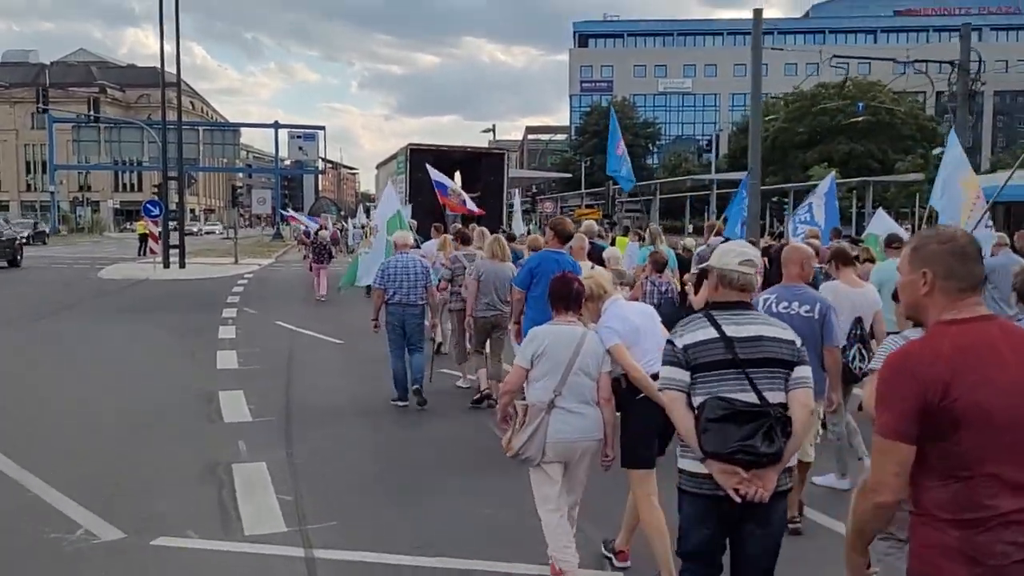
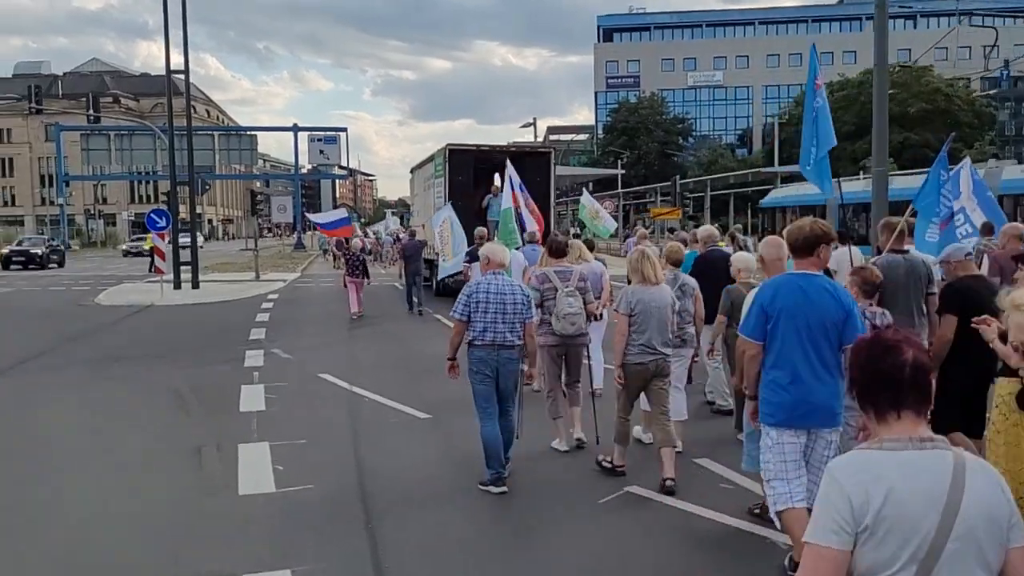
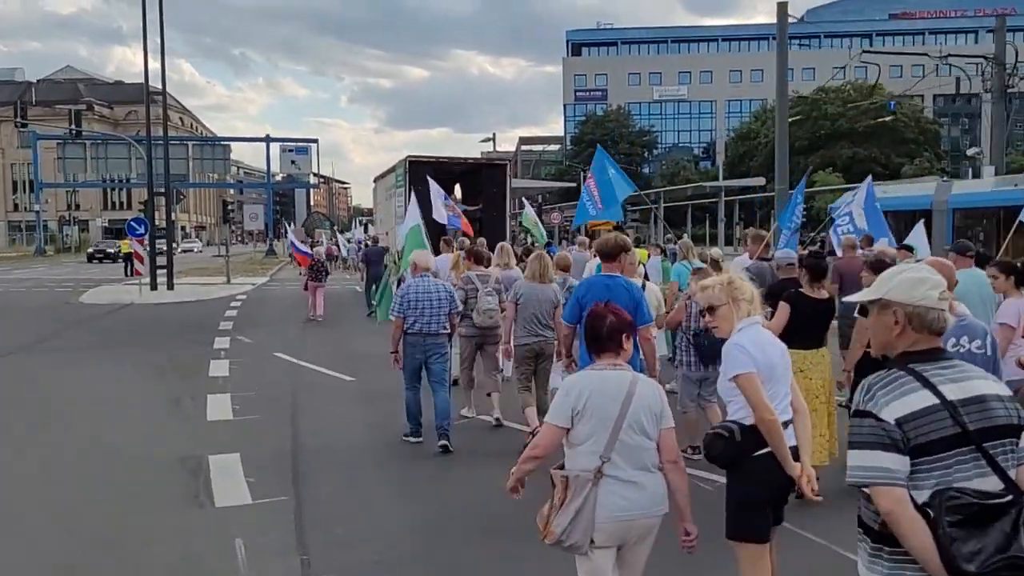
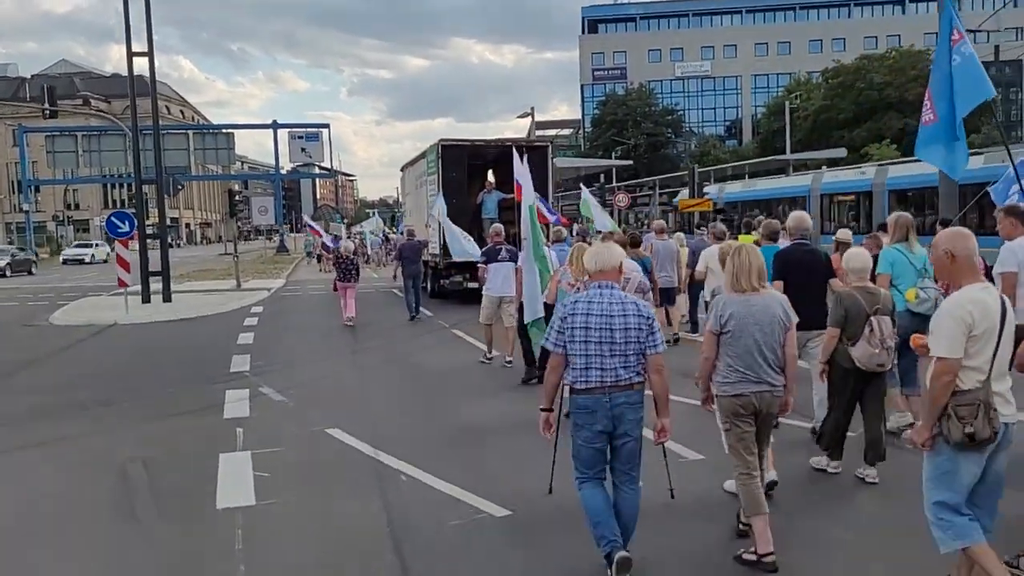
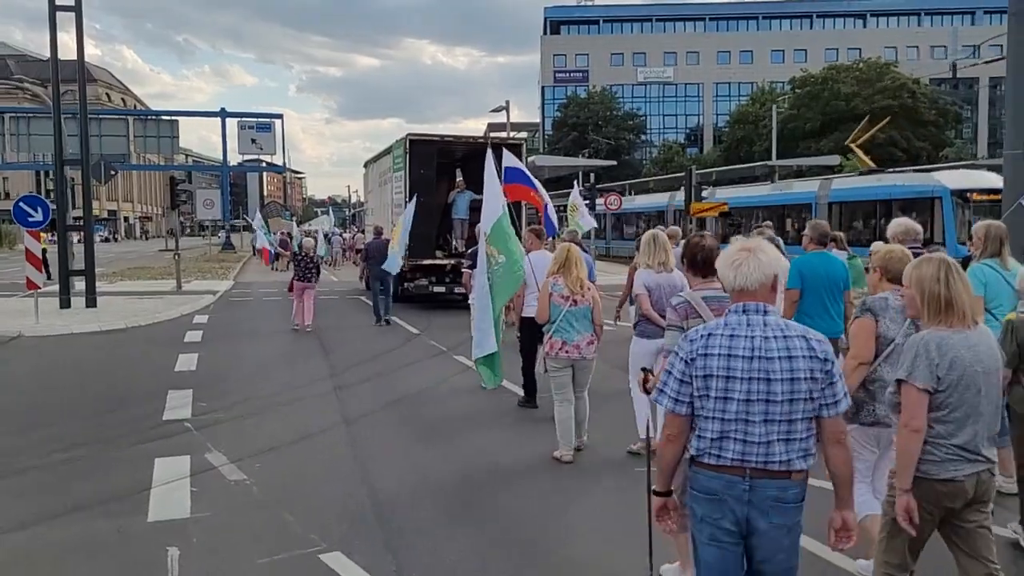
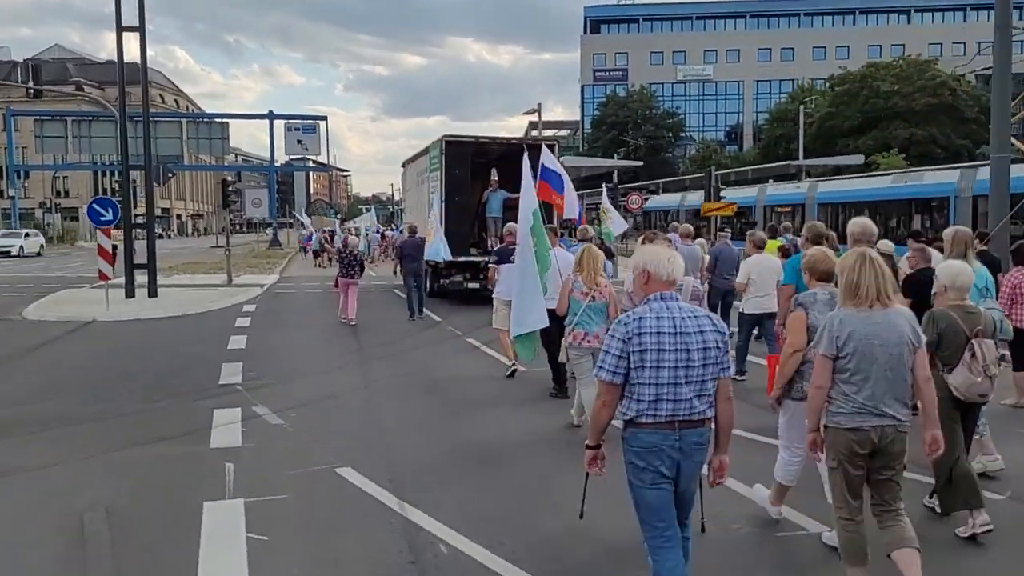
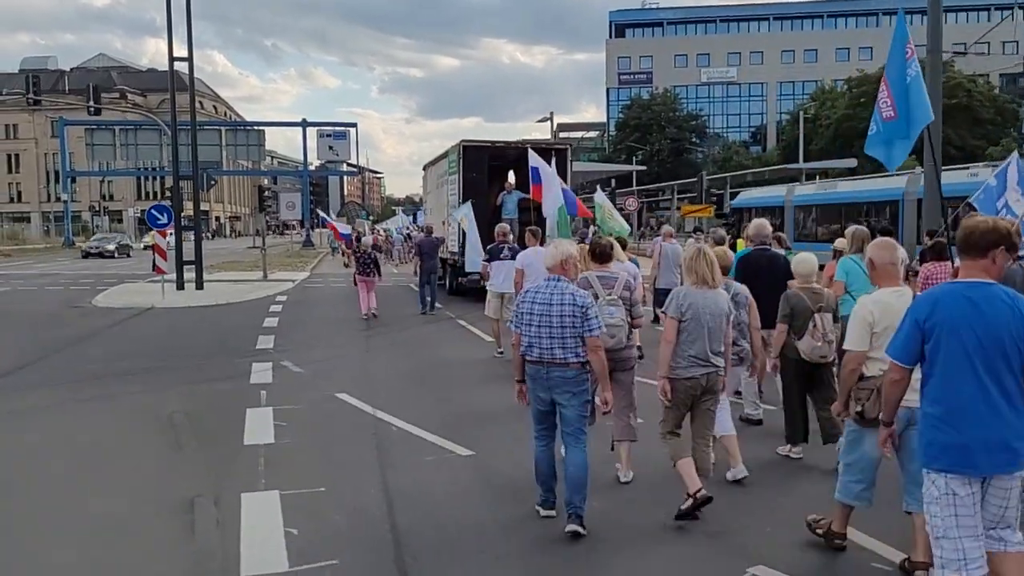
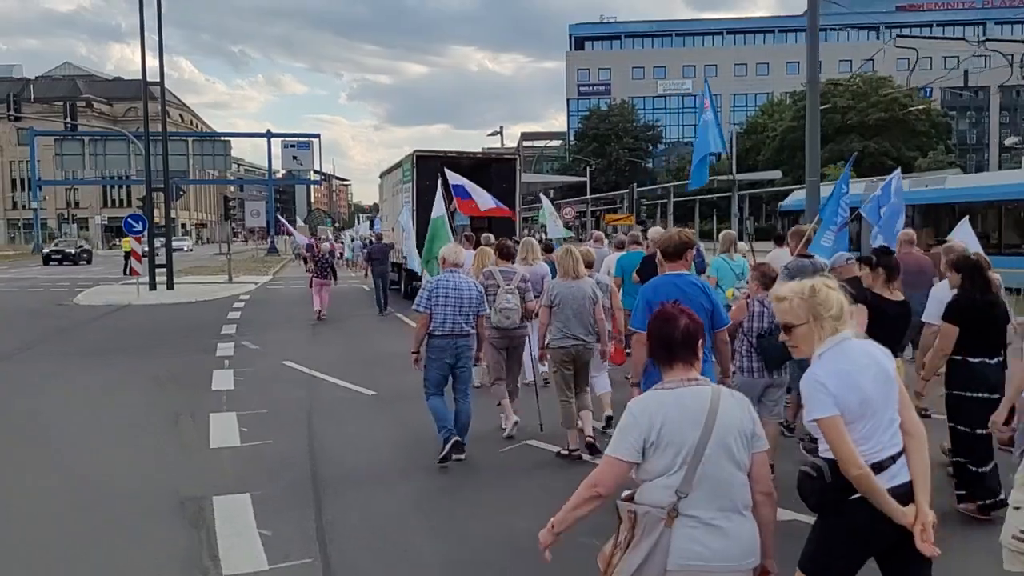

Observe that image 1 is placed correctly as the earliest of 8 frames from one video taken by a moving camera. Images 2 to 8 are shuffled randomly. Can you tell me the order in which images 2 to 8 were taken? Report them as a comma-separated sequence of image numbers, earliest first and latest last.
3, 8, 2, 7, 4, 6, 5
